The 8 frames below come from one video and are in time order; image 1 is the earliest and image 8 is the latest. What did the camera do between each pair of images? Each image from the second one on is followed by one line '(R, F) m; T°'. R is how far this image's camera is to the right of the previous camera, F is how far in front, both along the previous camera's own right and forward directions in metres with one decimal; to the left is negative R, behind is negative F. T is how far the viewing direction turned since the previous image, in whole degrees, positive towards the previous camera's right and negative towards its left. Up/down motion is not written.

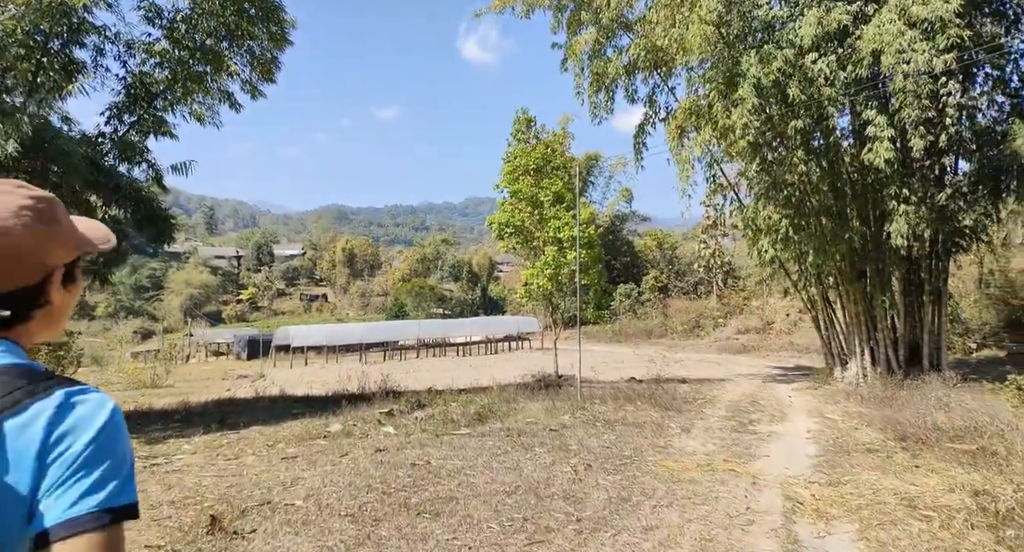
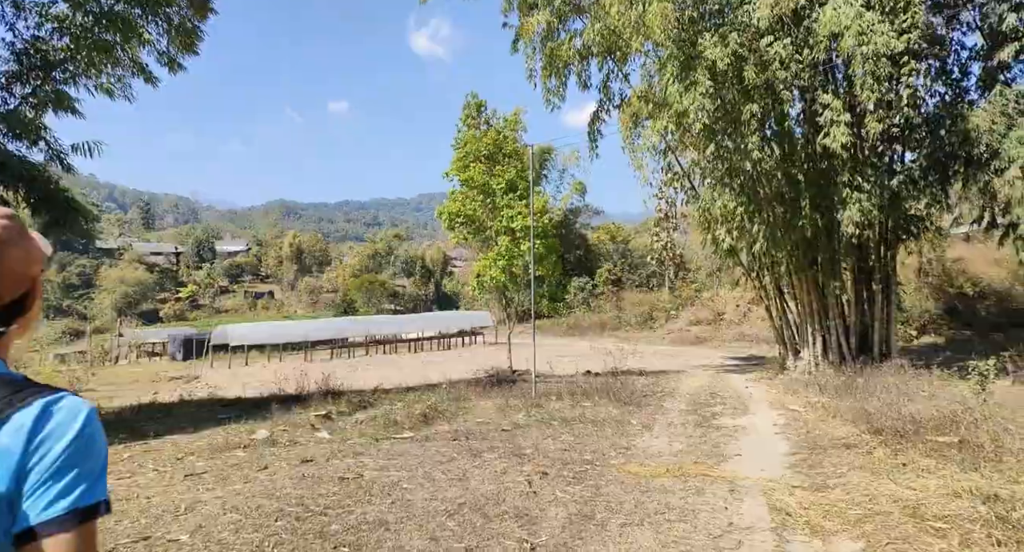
(+0.1, +0.5) m; +4°
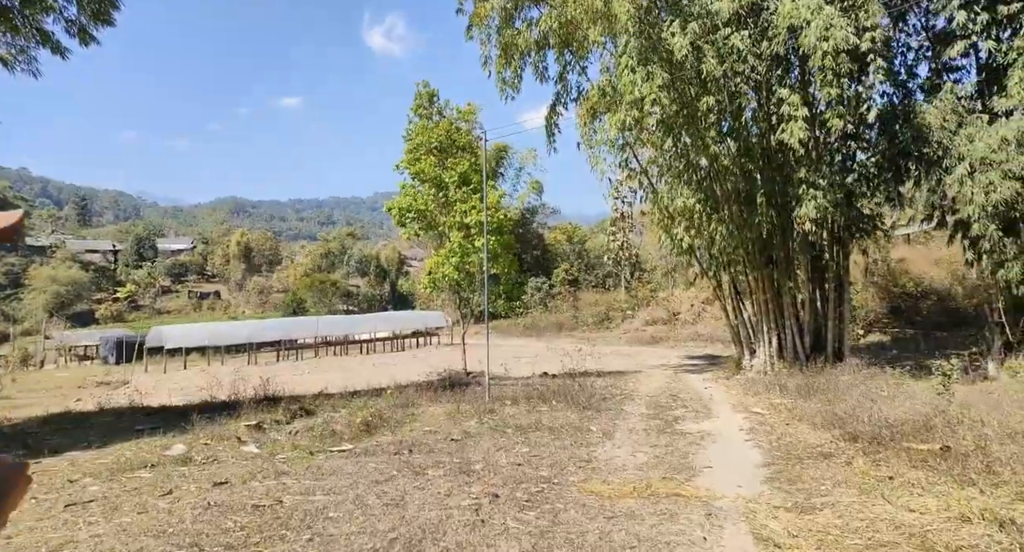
(+0.1, +0.4) m; +4°
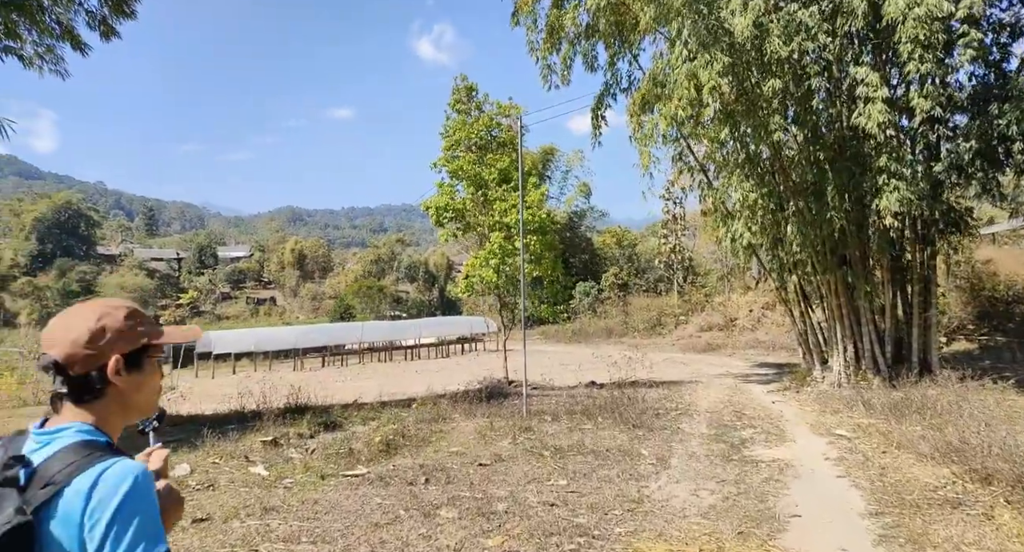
(+0.1, +0.7) m; -5°
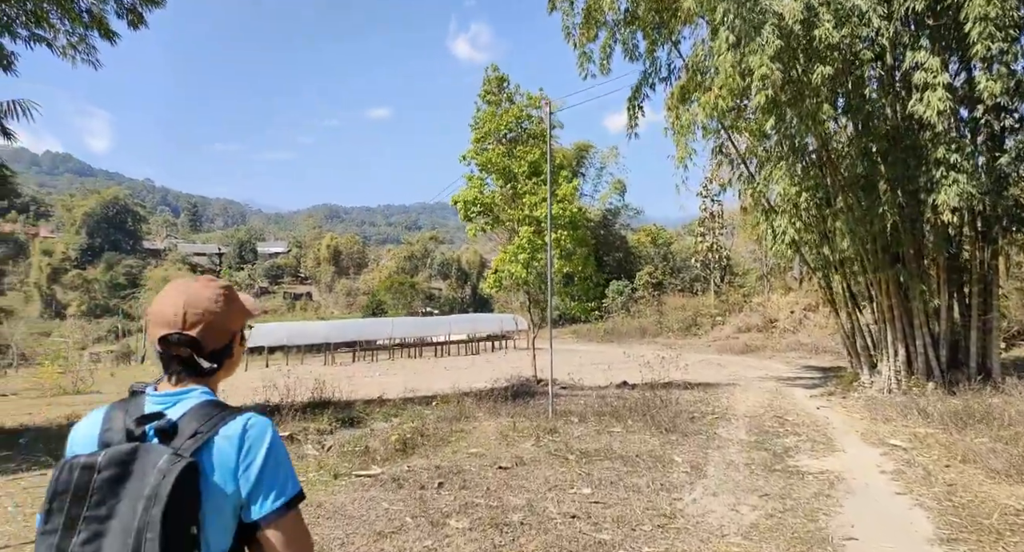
(+0.1, +0.3) m; -3°
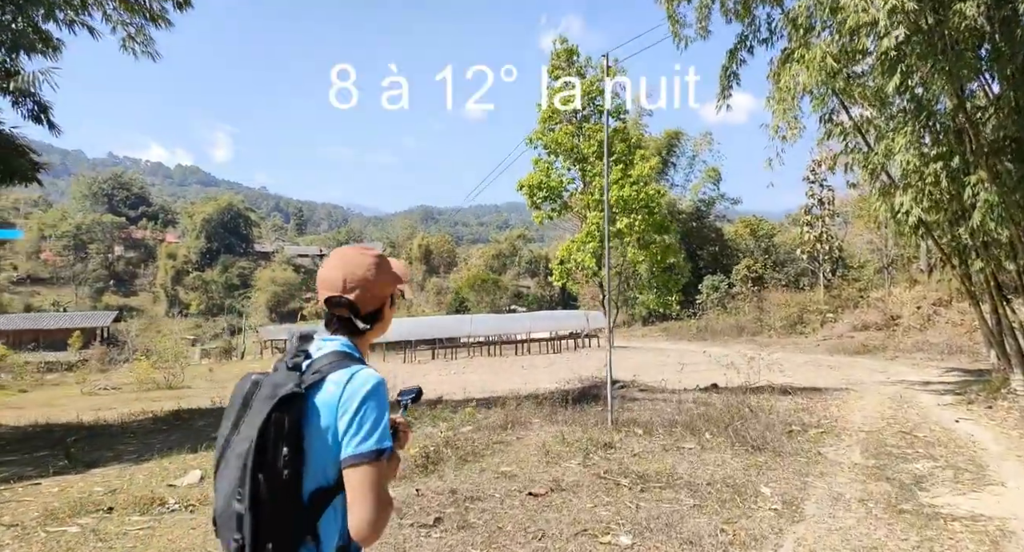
(+0.3, +0.9) m; -9°
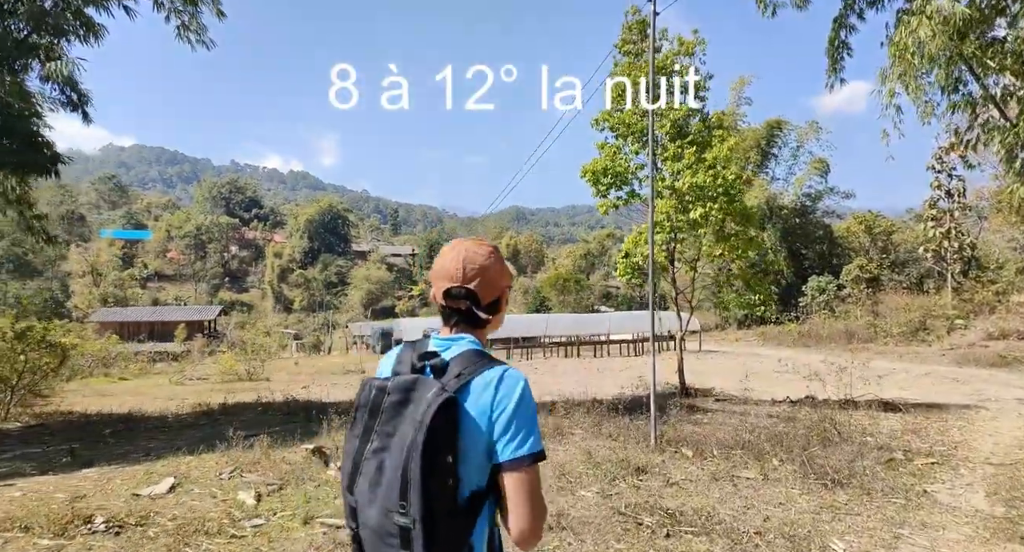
(+0.4, +0.7) m; -9°
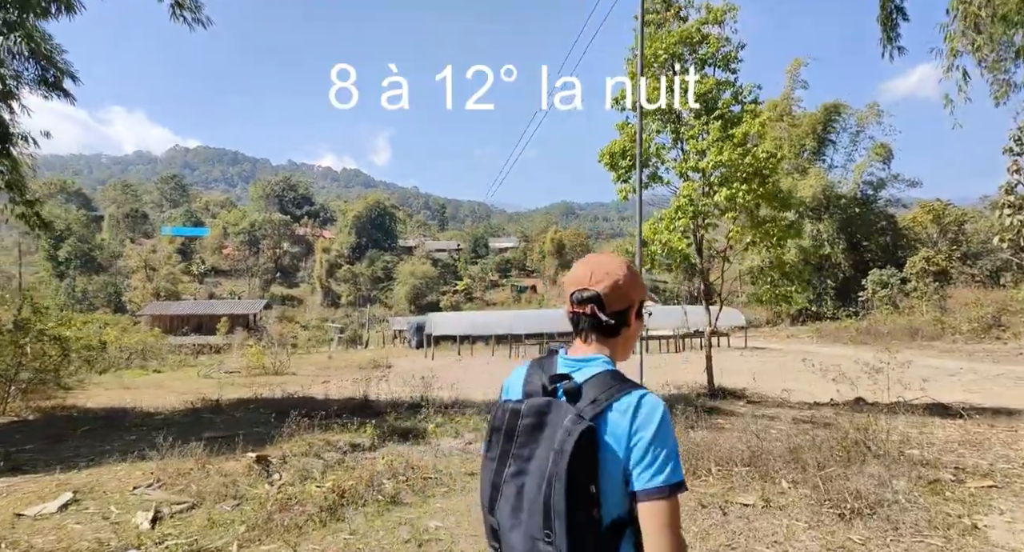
(+0.5, +0.6) m; -5°
